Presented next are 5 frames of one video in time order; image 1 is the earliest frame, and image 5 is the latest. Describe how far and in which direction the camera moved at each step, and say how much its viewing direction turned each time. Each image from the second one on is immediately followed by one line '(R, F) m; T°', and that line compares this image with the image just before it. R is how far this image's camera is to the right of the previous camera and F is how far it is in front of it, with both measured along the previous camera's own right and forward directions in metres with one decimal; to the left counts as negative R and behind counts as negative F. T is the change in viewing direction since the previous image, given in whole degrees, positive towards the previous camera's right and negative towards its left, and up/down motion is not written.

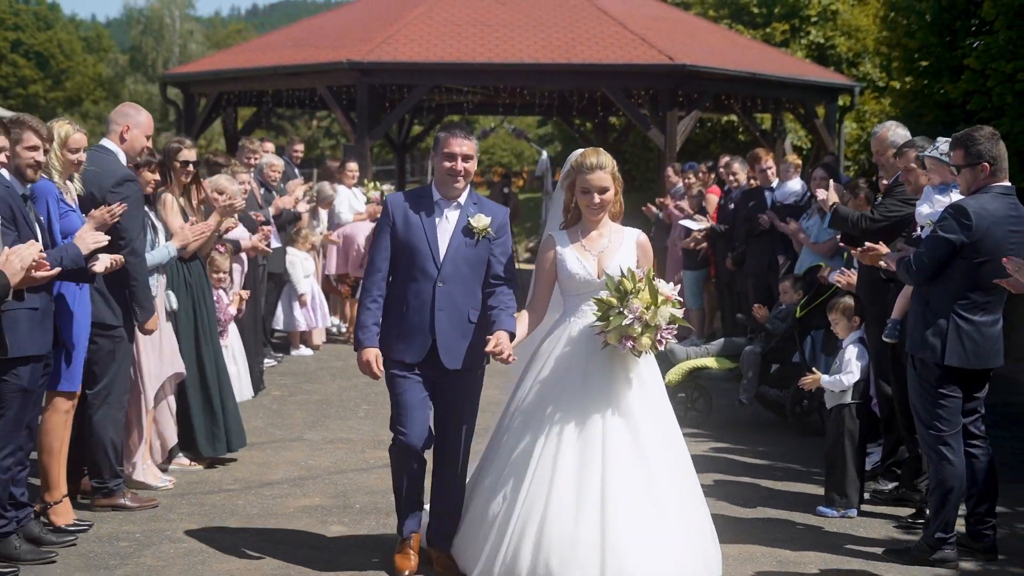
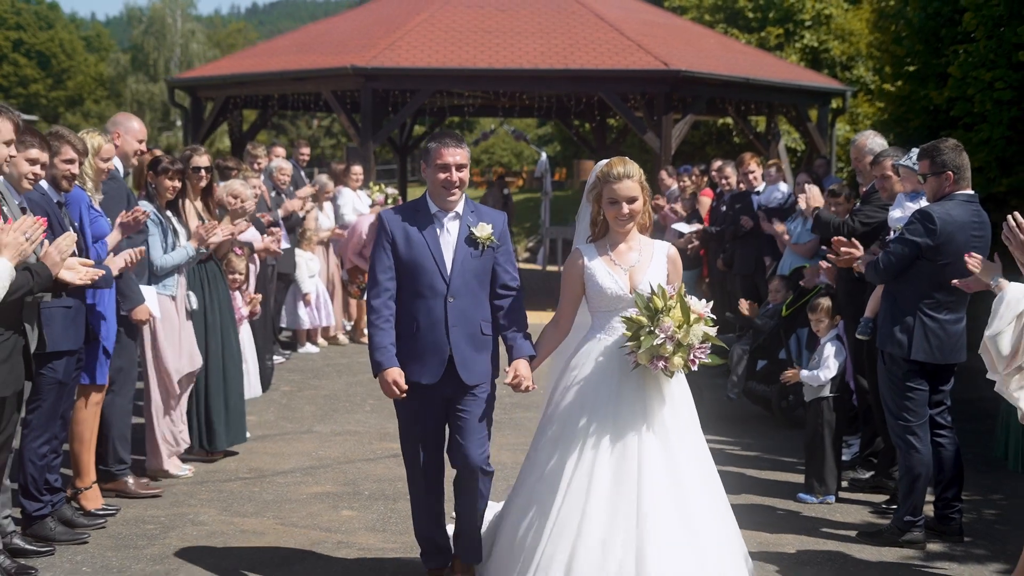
(0.0, -0.4) m; 0°
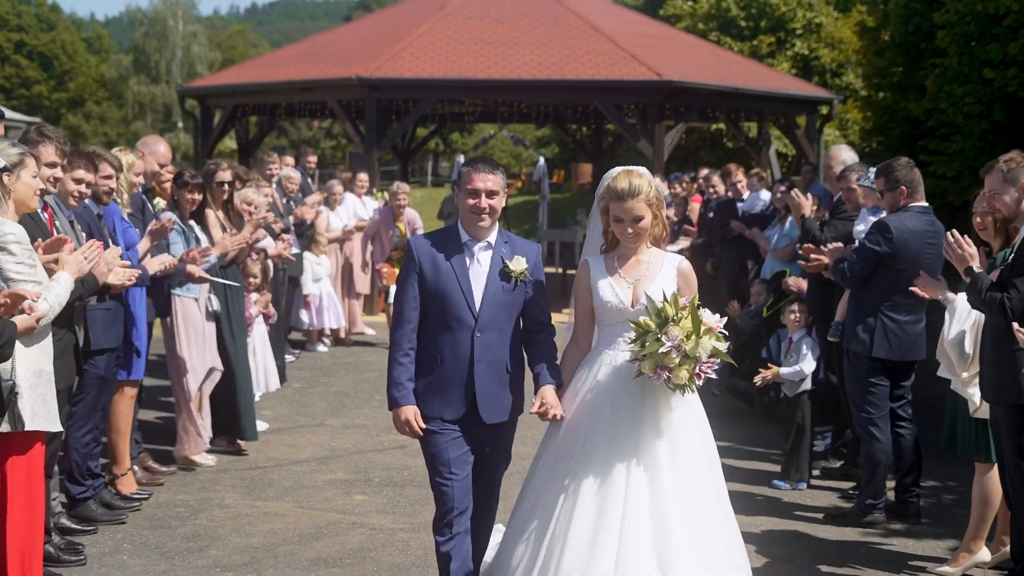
(0.0, -0.6) m; 0°
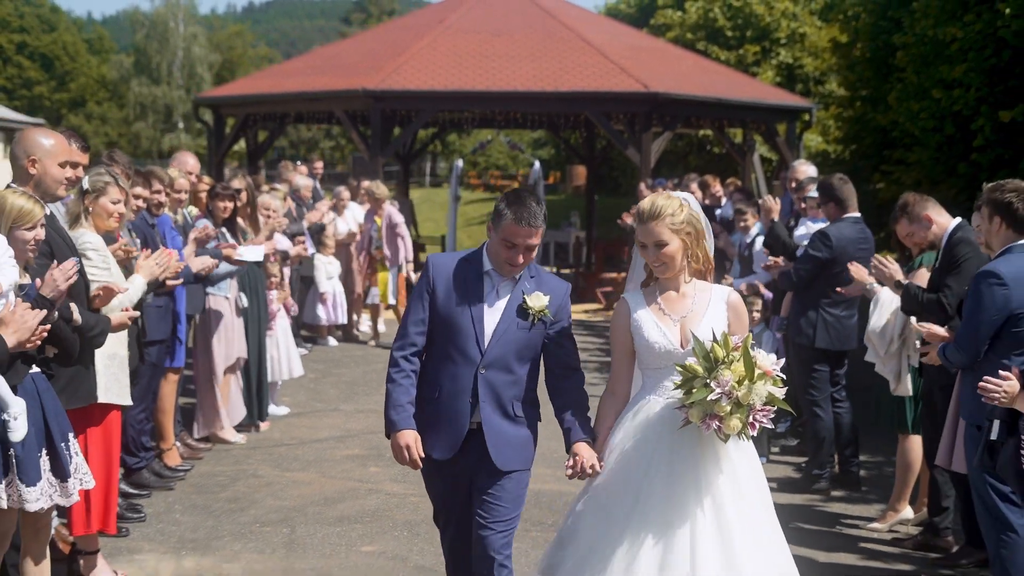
(0.0, -1.0) m; 0°
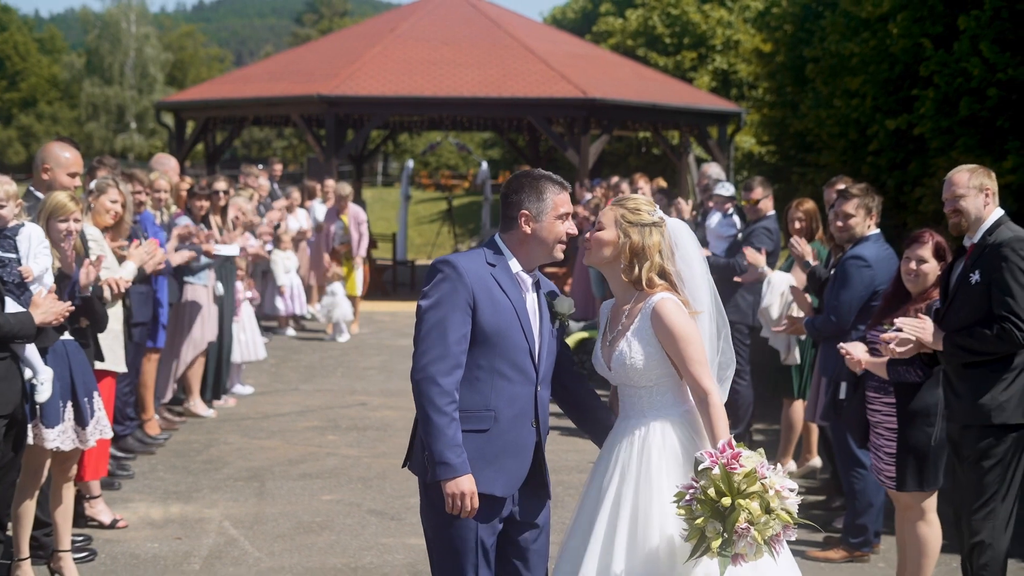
(+0.1, -1.1) m; +2°
